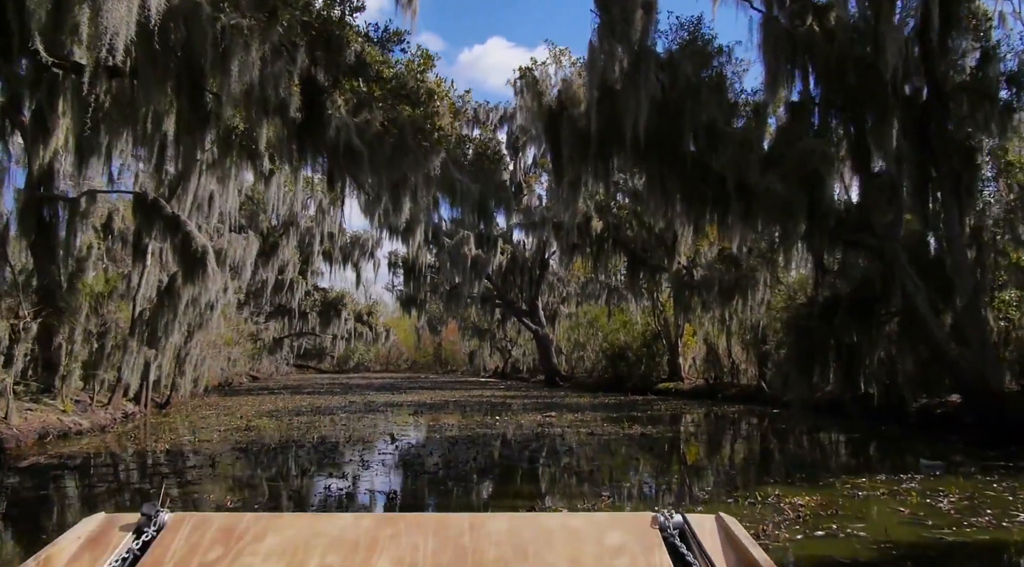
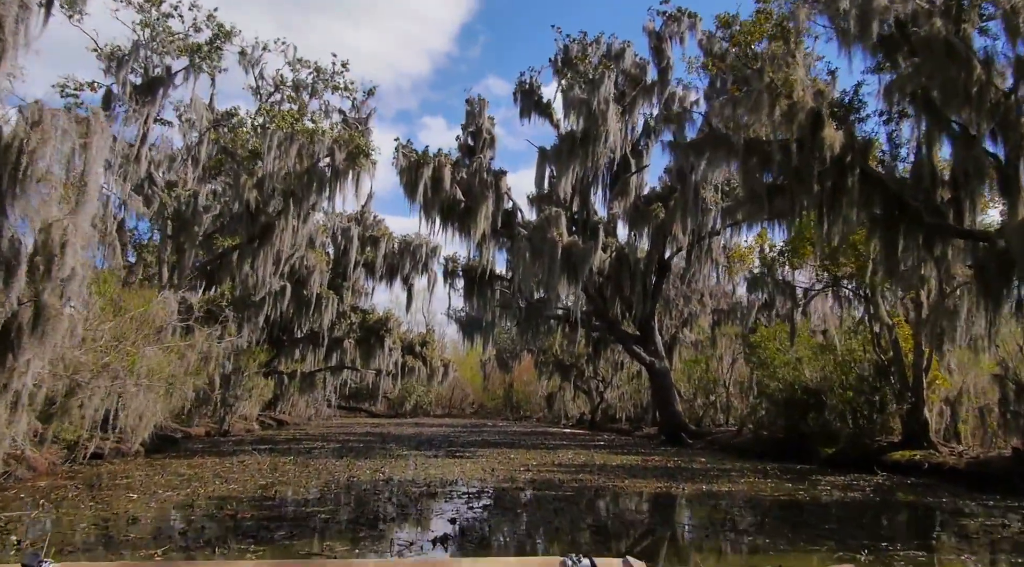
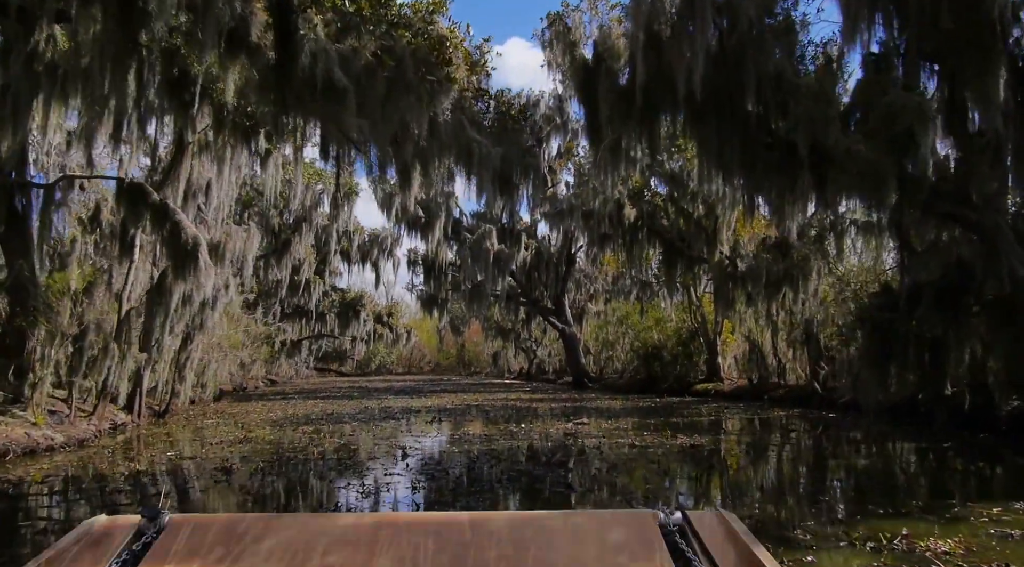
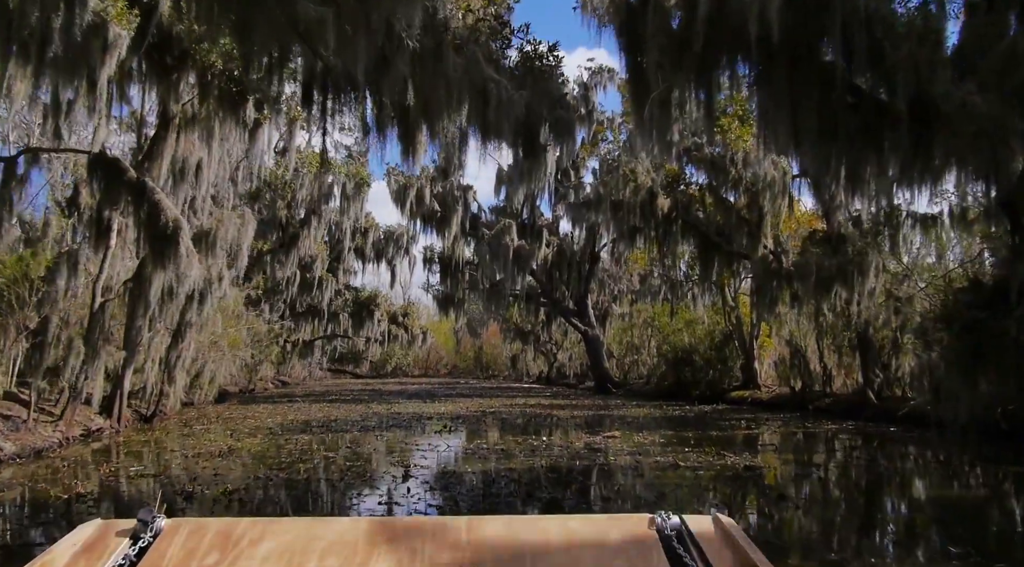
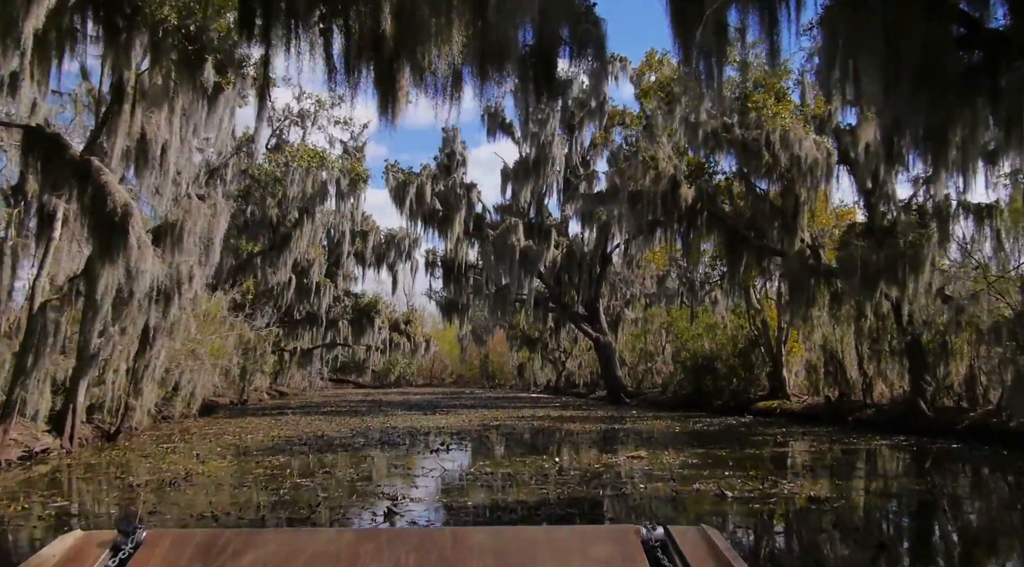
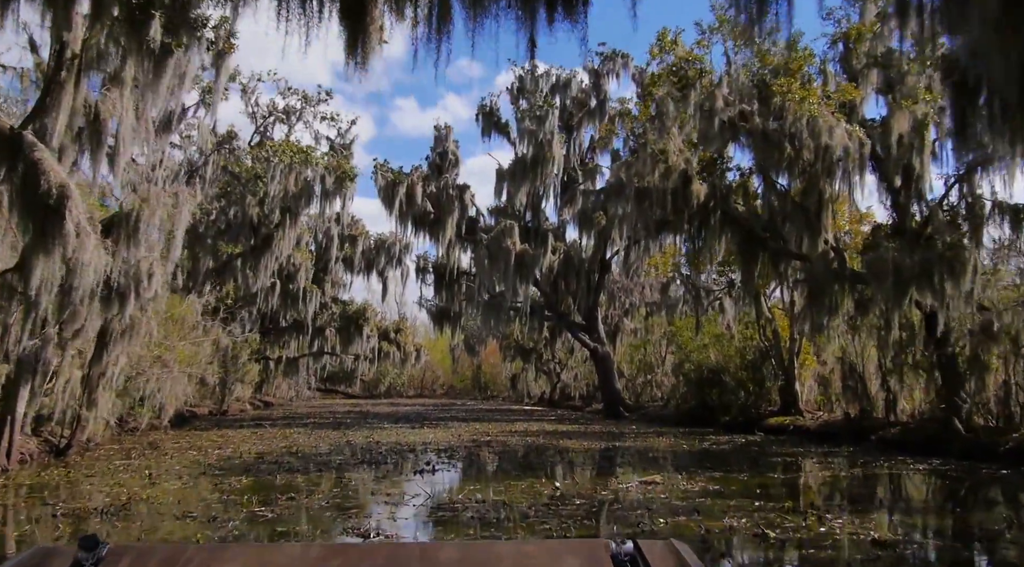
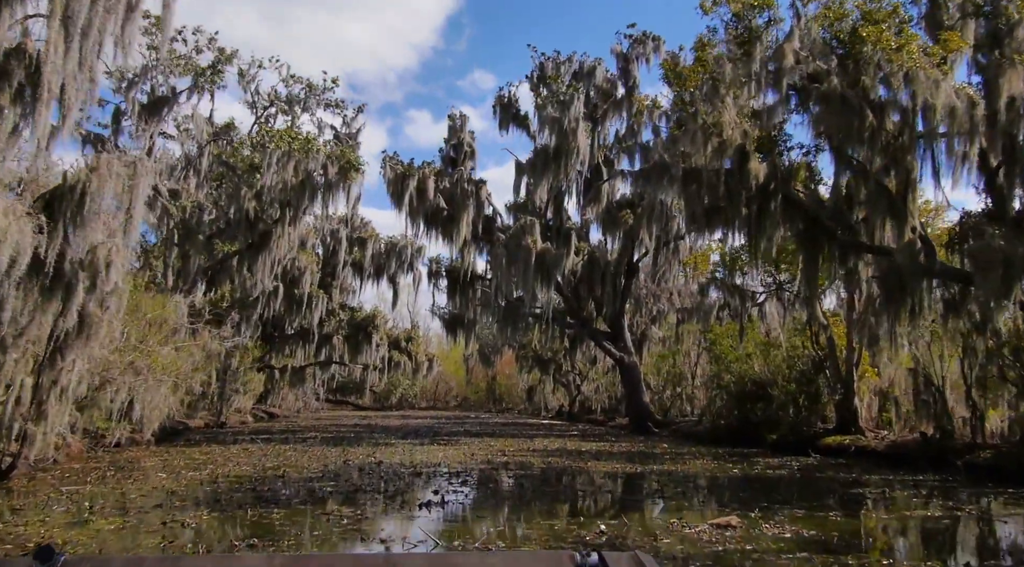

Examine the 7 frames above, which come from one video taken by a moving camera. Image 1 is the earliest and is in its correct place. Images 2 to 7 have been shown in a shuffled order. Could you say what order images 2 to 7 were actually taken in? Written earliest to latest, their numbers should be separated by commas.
3, 4, 5, 6, 7, 2
